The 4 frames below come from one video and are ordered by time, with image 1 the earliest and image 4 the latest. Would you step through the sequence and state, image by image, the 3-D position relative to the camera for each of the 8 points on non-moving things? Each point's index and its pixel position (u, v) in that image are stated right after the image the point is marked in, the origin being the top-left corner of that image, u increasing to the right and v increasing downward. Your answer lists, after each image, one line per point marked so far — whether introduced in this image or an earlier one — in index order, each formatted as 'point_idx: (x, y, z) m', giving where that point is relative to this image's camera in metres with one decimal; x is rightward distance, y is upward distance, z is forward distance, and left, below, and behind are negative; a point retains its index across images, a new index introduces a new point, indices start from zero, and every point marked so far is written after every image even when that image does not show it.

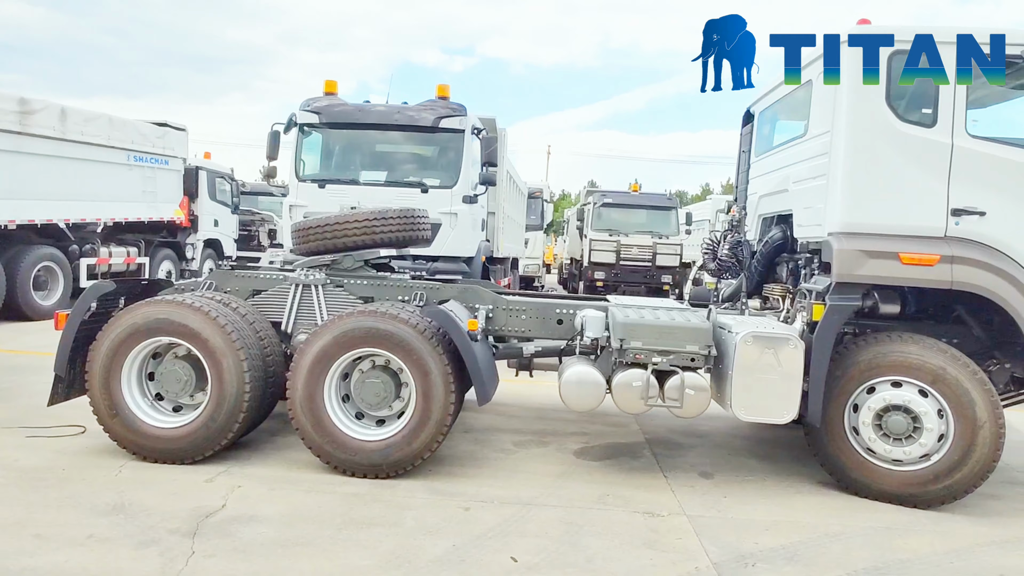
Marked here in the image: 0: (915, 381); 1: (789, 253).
0: (+2.3, -0.5, +4.1) m
1: (+1.9, +0.3, +5.1) m
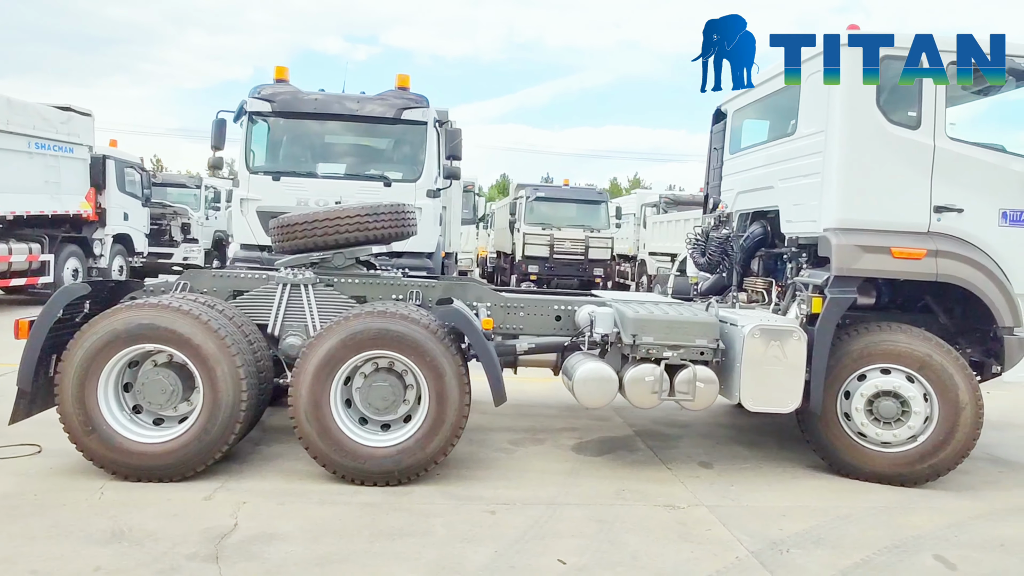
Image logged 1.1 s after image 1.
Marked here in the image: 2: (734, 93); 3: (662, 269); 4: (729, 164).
0: (+2.4, -0.5, +4.4) m
1: (+1.9, +0.3, +5.3) m
2: (+1.8, +1.6, +5.9) m
3: (+2.8, +0.4, +13.2) m
4: (+1.8, +1.0, +5.8) m
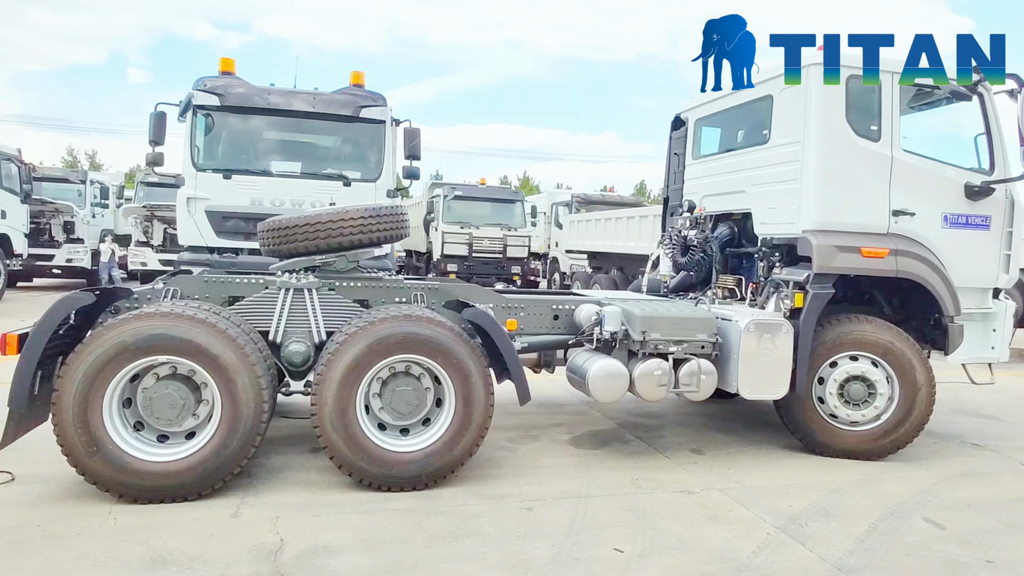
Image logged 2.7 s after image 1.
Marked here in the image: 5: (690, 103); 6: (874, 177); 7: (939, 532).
0: (+2.4, -0.5, +4.9) m
1: (+1.8, +0.3, +5.7) m
2: (+1.6, +1.6, +6.3) m
3: (+1.3, +0.4, +13.6) m
4: (+1.5, +1.0, +6.2) m
5: (+1.6, +1.6, +6.3) m
6: (+2.5, +0.8, +4.9) m
7: (+2.3, -1.3, +3.8) m
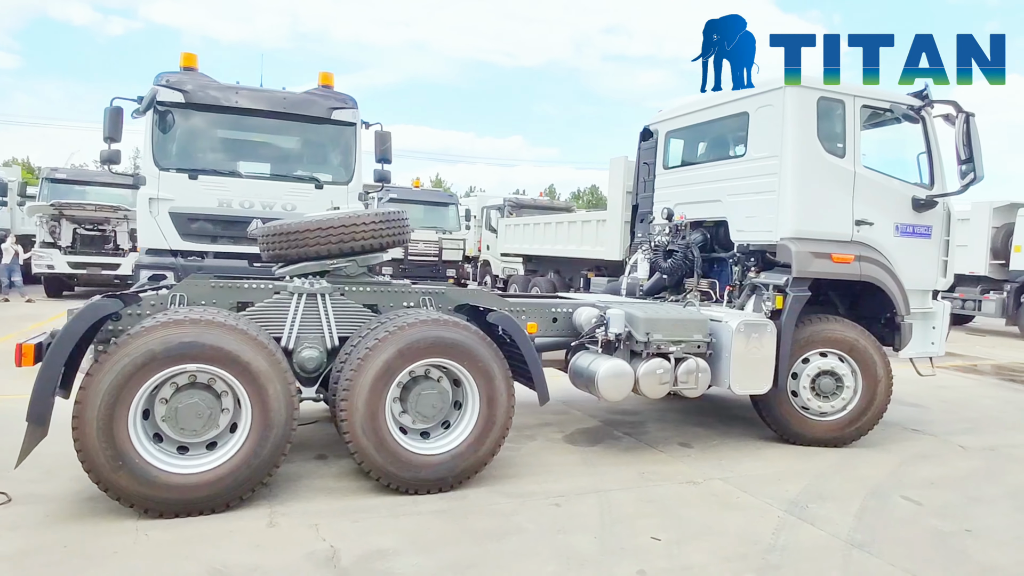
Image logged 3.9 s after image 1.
0: (+2.4, -0.5, +5.4) m
1: (+1.6, +0.3, +6.1) m
2: (+1.4, +1.6, +6.6) m
3: (0.0, +0.4, +13.9) m
4: (+1.4, +1.0, +6.5) m
5: (+1.4, +1.6, +6.6) m
6: (+2.5, +0.7, +5.4) m
7: (+2.4, -1.3, +4.3) m
